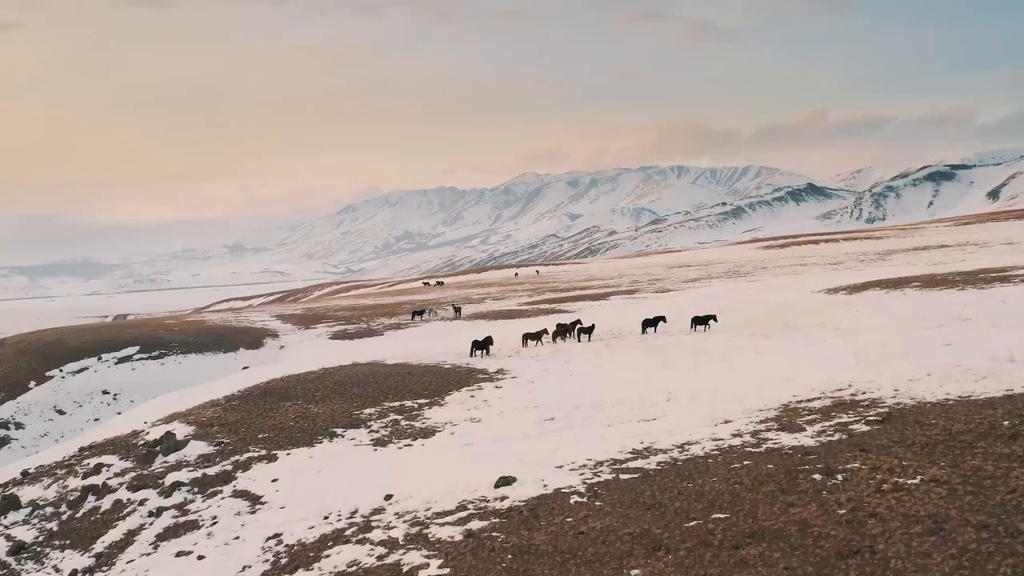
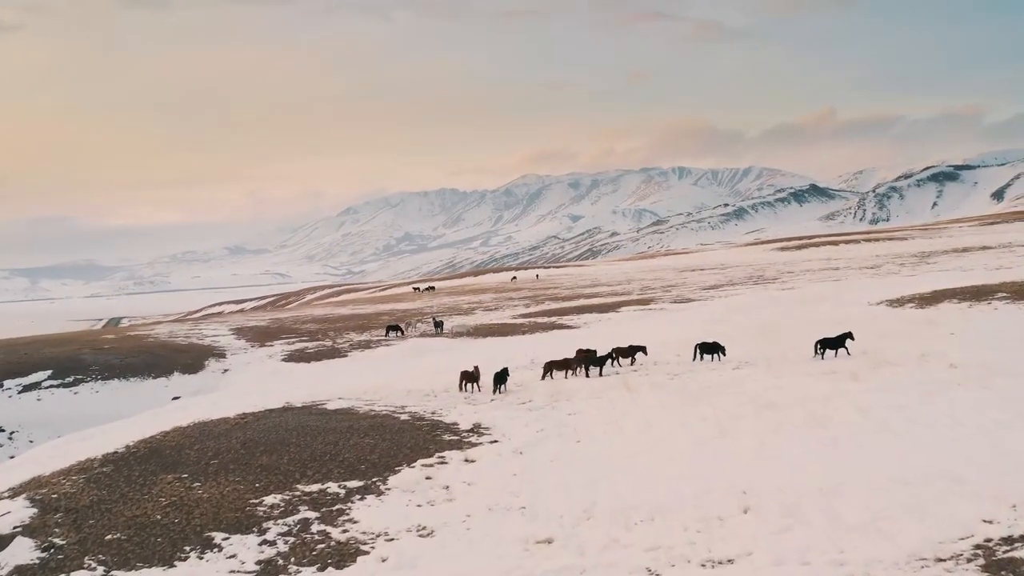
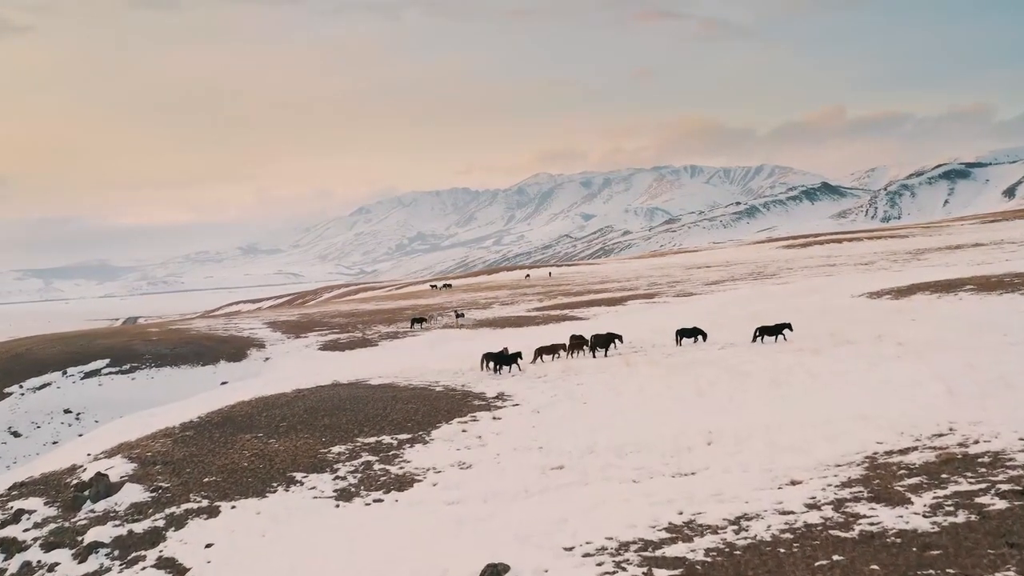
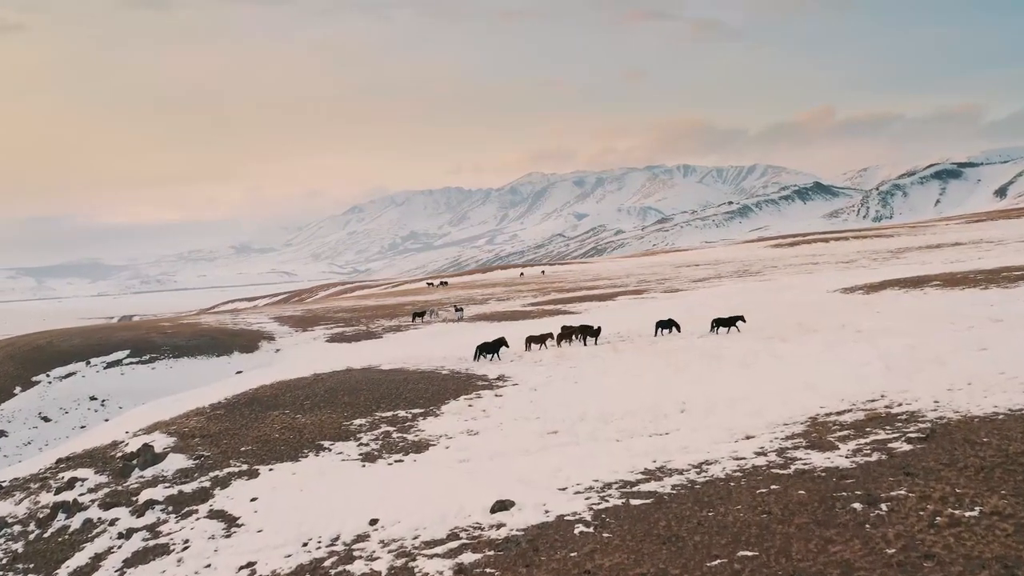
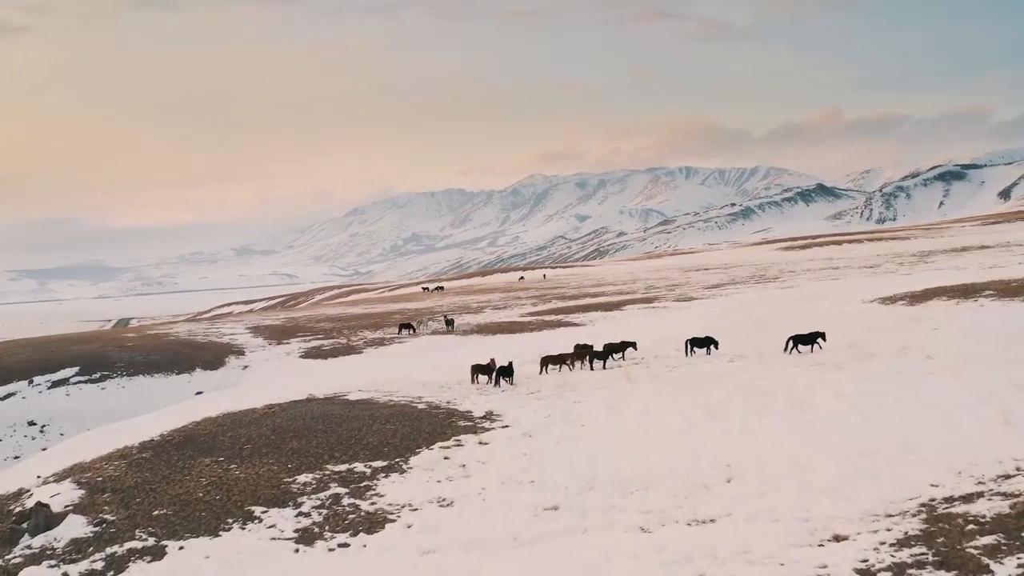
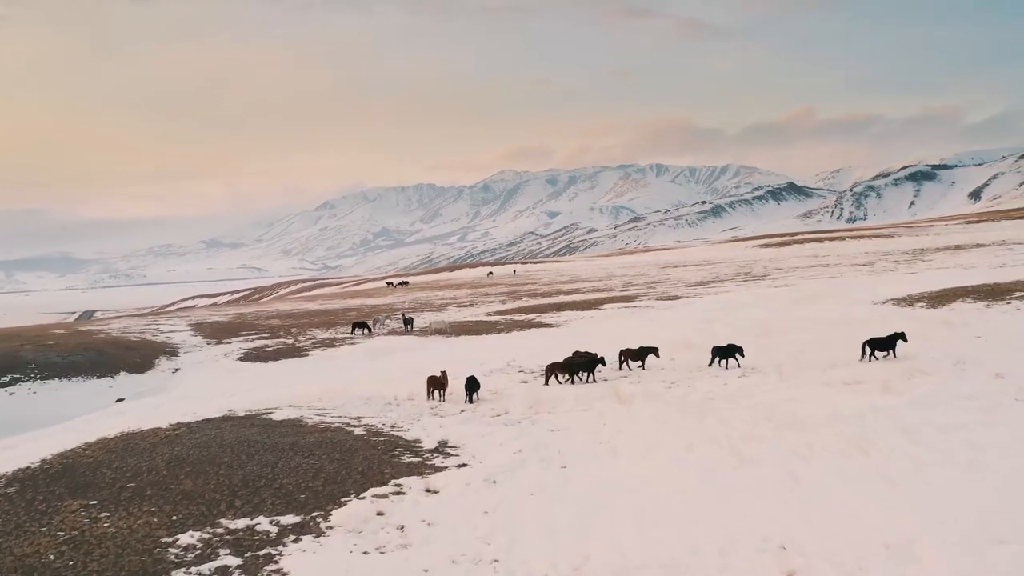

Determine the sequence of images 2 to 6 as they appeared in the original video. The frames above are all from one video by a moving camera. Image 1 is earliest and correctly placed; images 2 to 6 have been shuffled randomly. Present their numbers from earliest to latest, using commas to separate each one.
4, 3, 5, 2, 6
